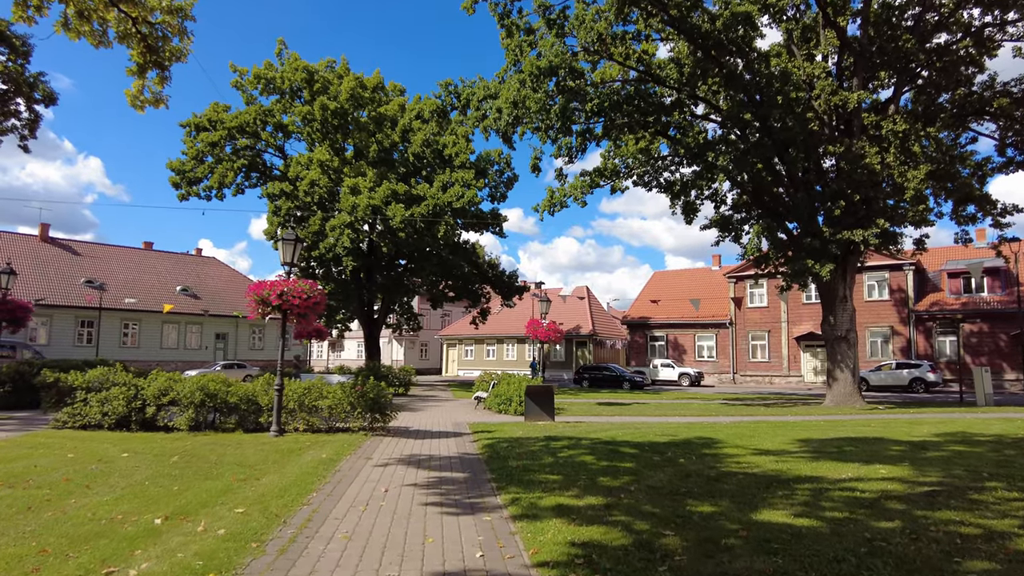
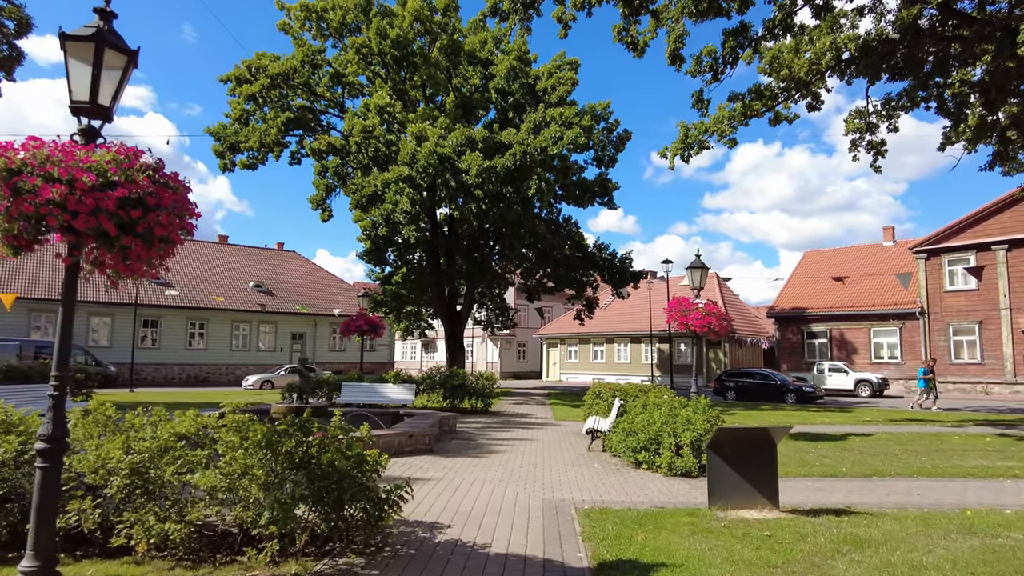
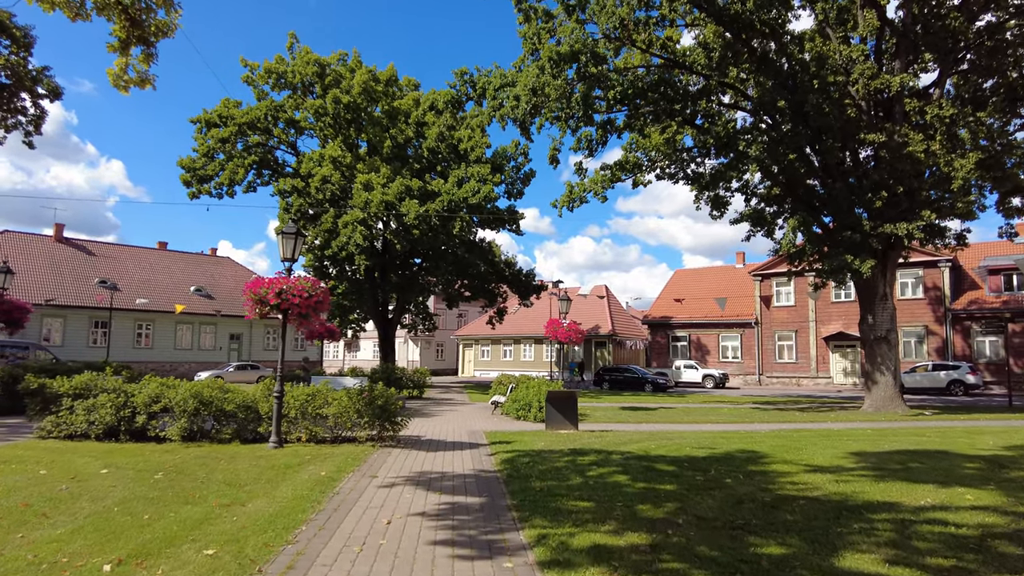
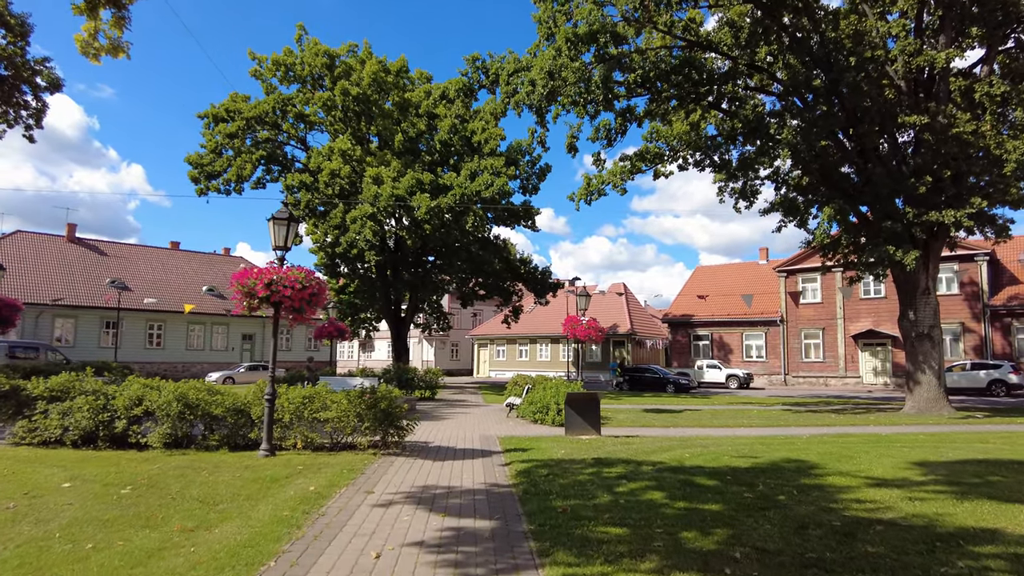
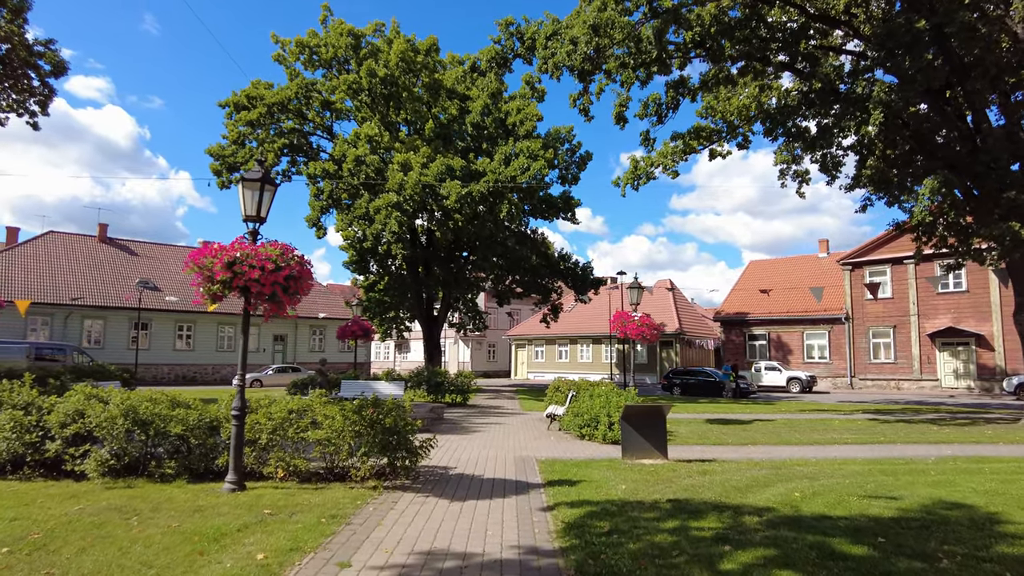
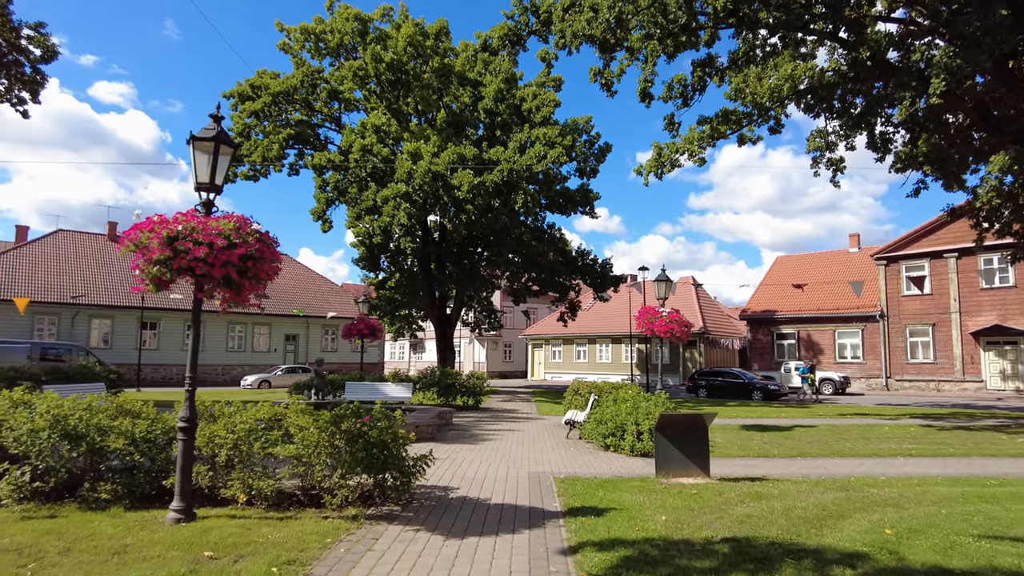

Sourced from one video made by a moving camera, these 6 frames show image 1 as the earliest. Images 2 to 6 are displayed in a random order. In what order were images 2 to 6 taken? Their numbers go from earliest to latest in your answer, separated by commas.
3, 4, 5, 6, 2
